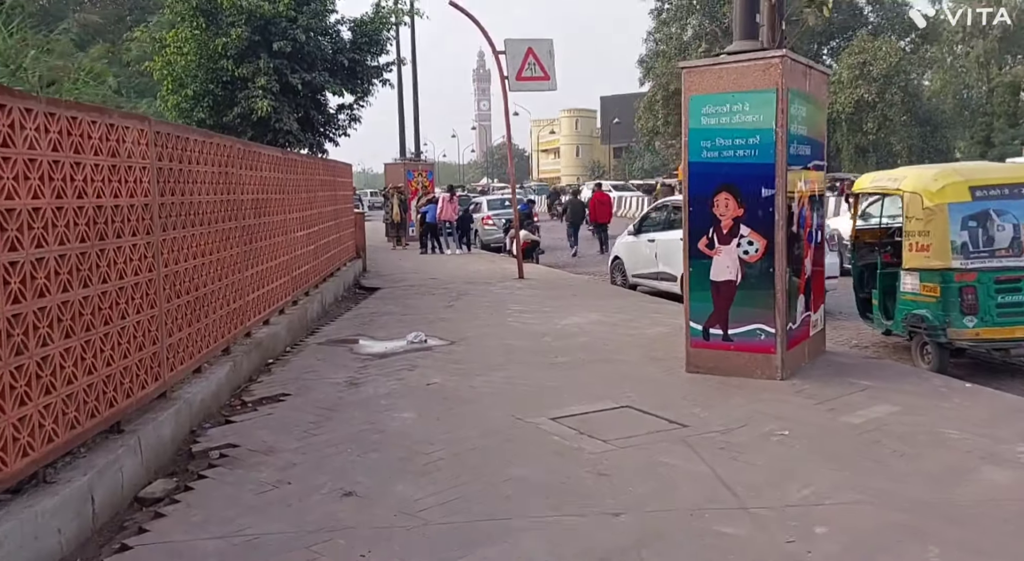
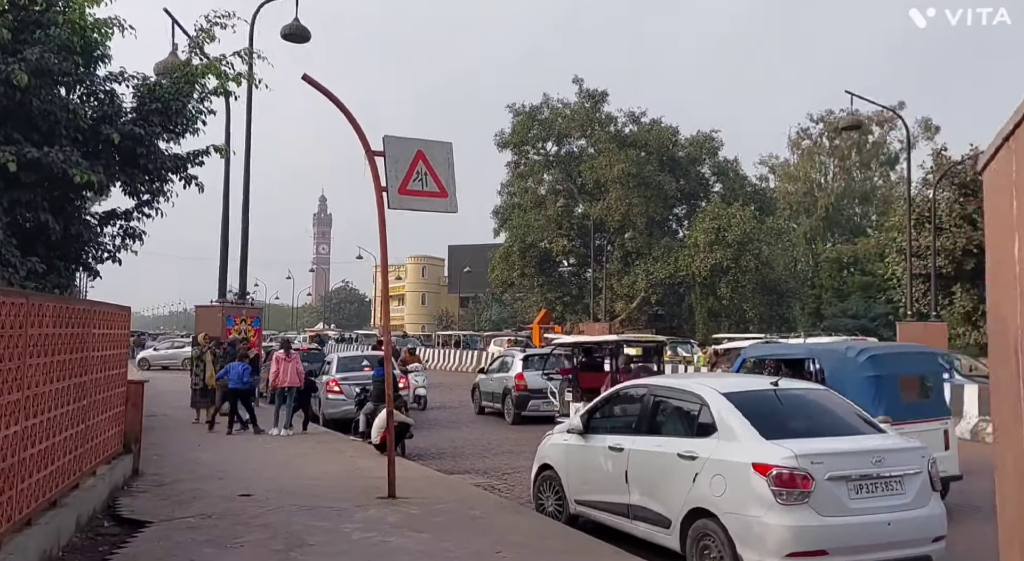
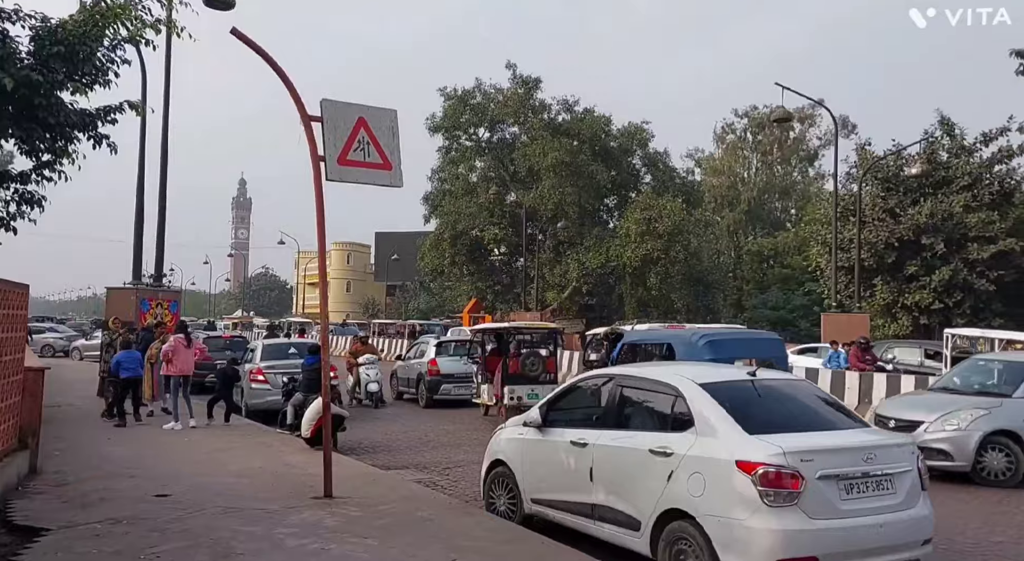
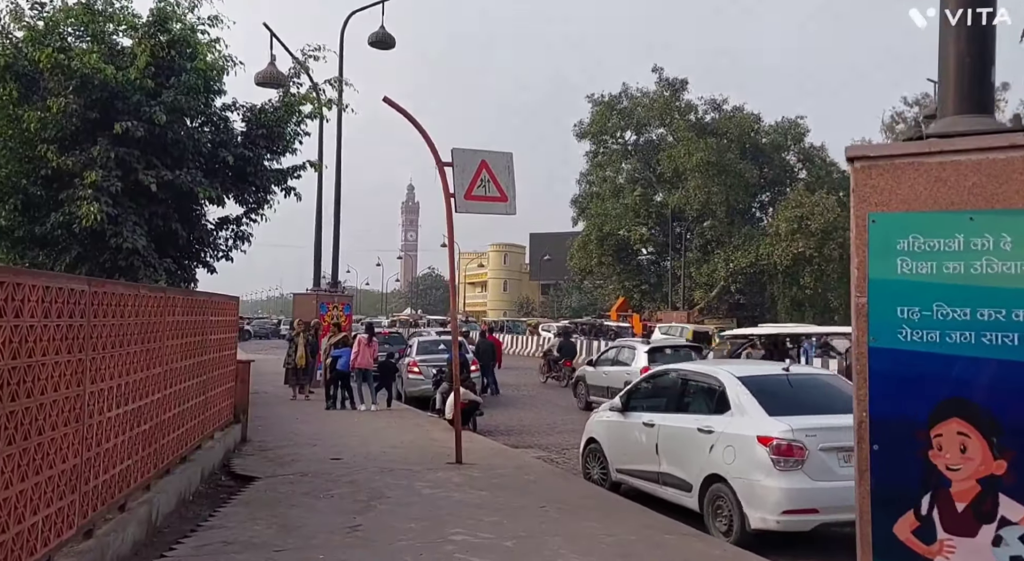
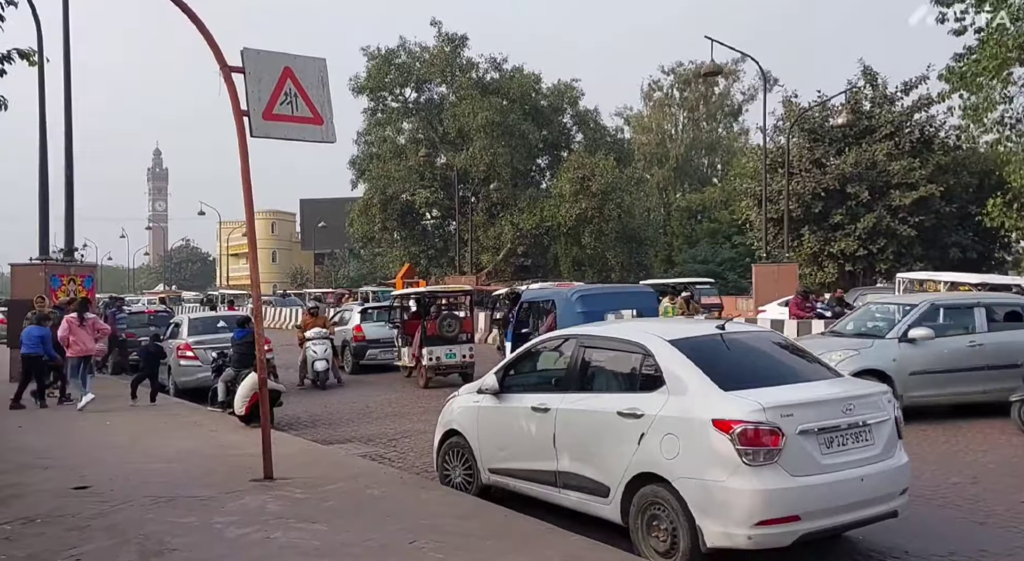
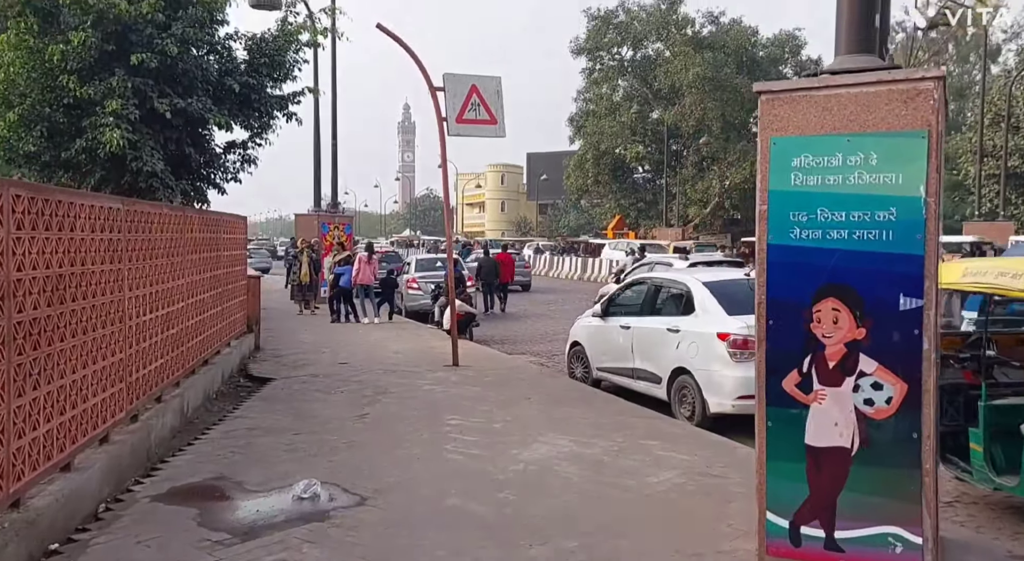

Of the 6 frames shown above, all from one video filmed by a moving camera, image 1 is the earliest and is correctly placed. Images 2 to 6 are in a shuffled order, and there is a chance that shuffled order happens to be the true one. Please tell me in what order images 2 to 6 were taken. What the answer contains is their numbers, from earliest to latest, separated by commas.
6, 4, 2, 3, 5
